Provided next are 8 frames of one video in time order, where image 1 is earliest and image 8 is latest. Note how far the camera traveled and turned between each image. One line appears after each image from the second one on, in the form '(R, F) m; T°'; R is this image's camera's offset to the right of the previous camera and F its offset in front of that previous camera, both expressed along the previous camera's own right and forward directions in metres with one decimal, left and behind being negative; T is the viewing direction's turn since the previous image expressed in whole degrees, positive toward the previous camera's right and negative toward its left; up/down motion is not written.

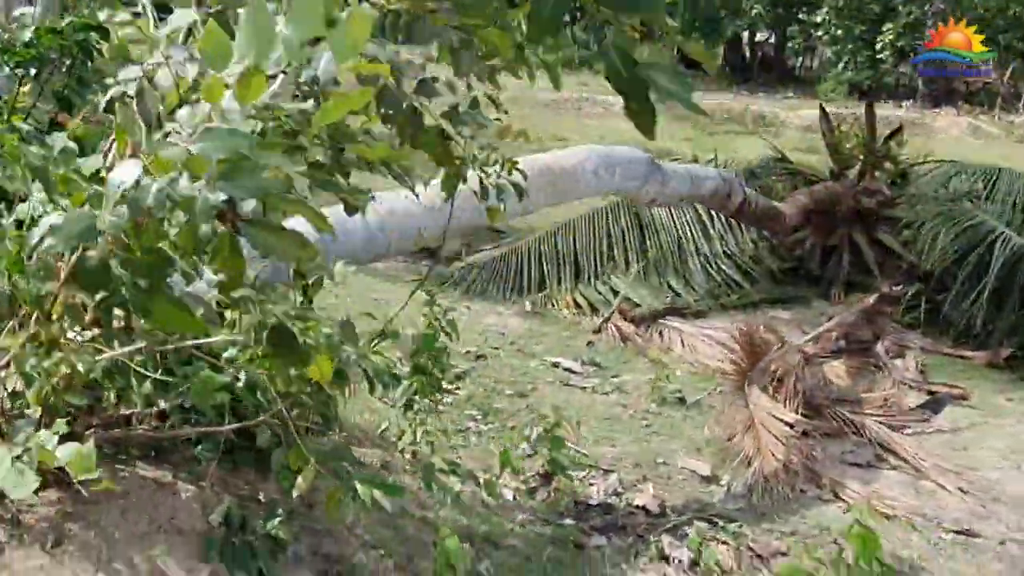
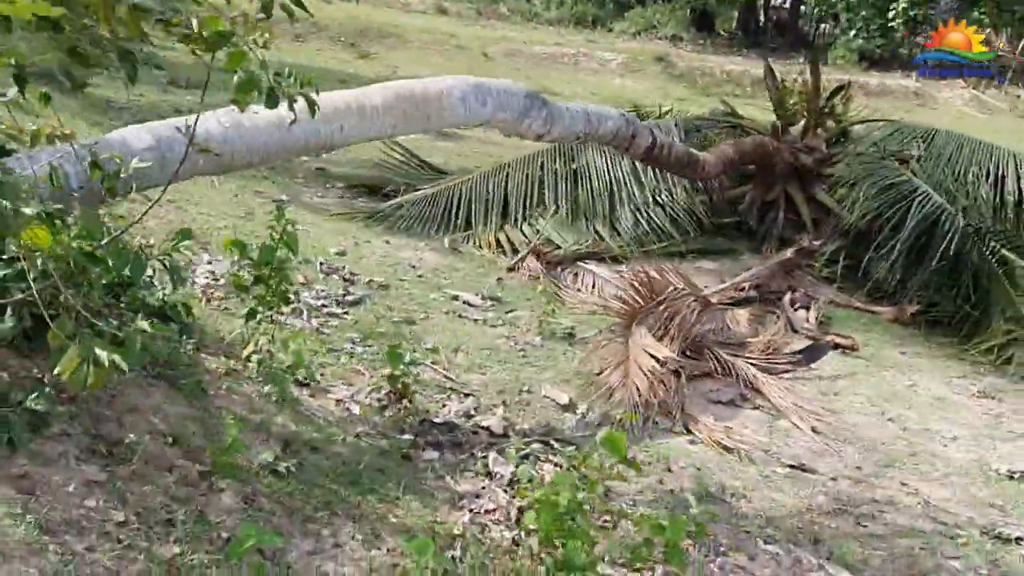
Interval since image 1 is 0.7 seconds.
(+0.5, -0.1) m; -1°
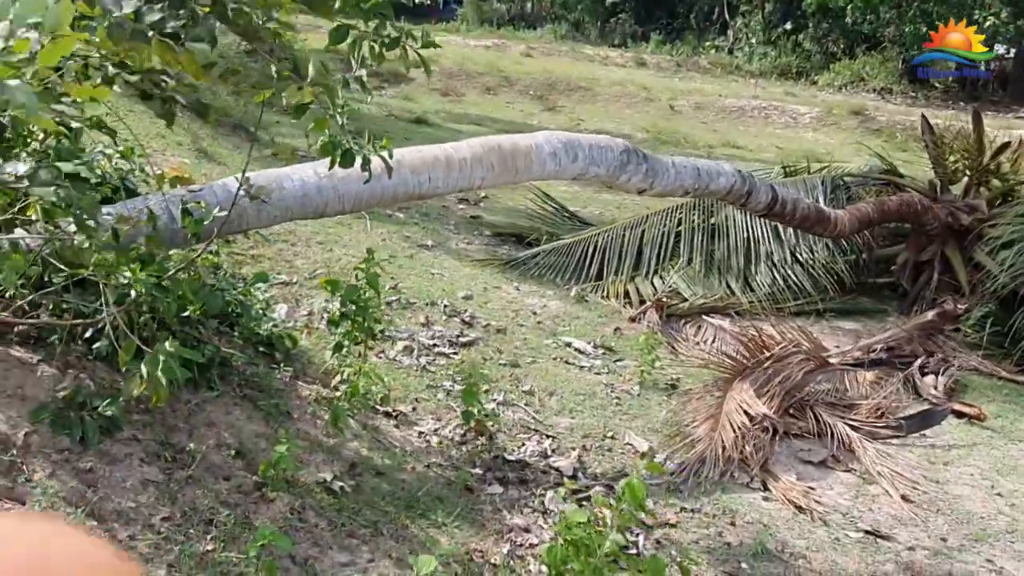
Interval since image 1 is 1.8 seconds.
(+0.4, -0.1) m; -12°
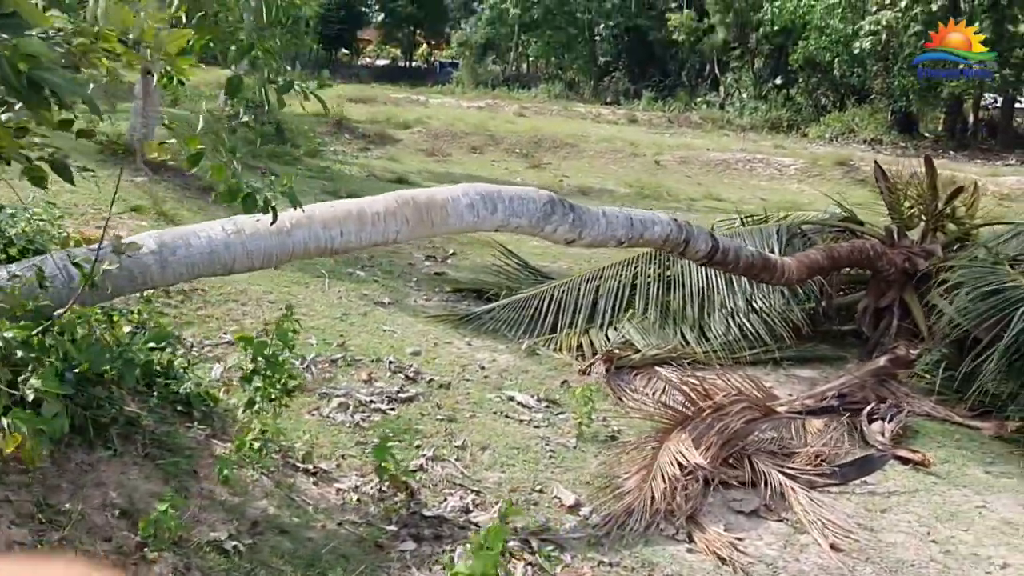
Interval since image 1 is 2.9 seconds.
(+0.3, 0.0) m; 0°
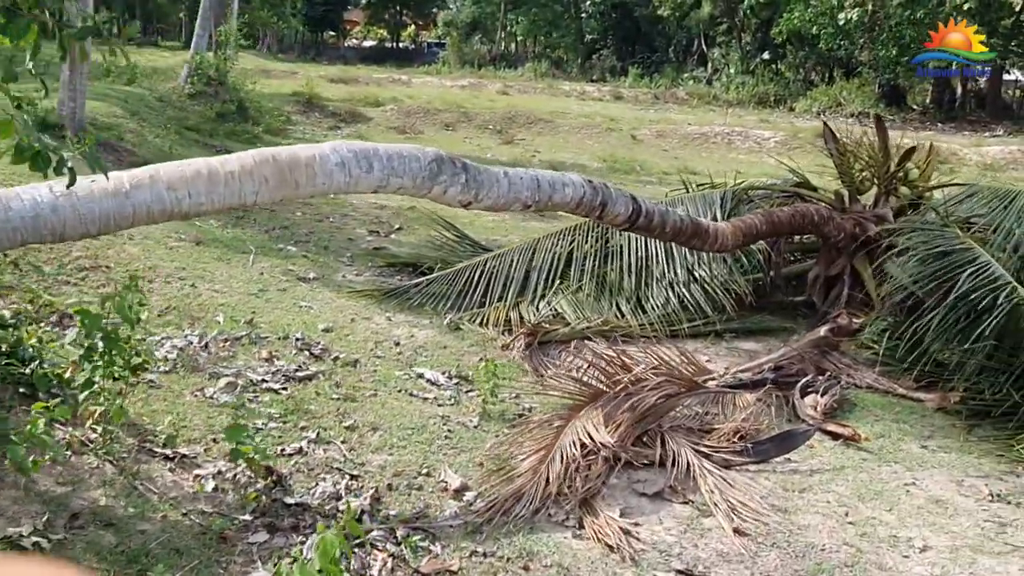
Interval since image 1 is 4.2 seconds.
(+0.4, +0.3) m; 0°
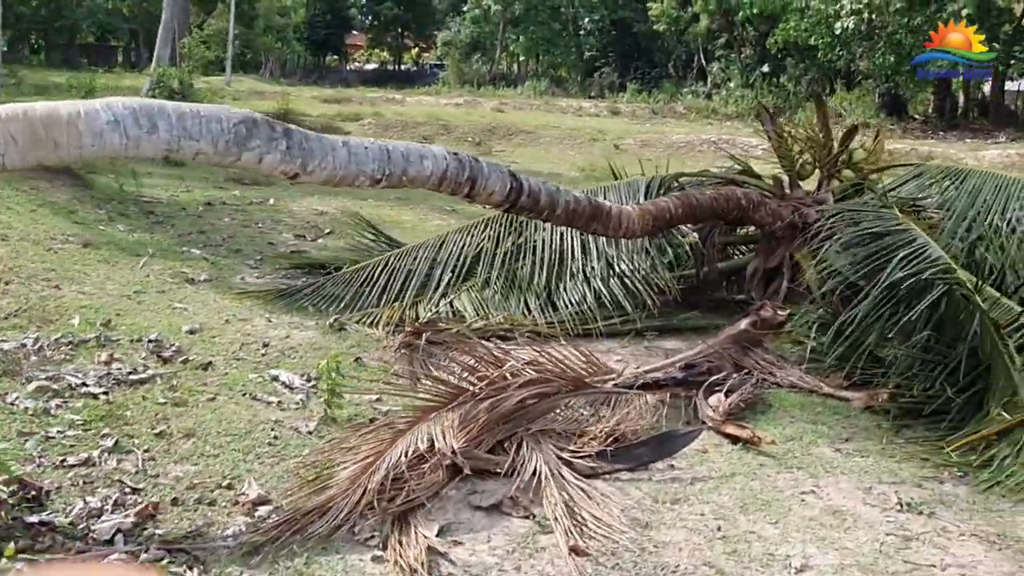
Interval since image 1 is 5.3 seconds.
(+0.6, +0.5) m; -1°
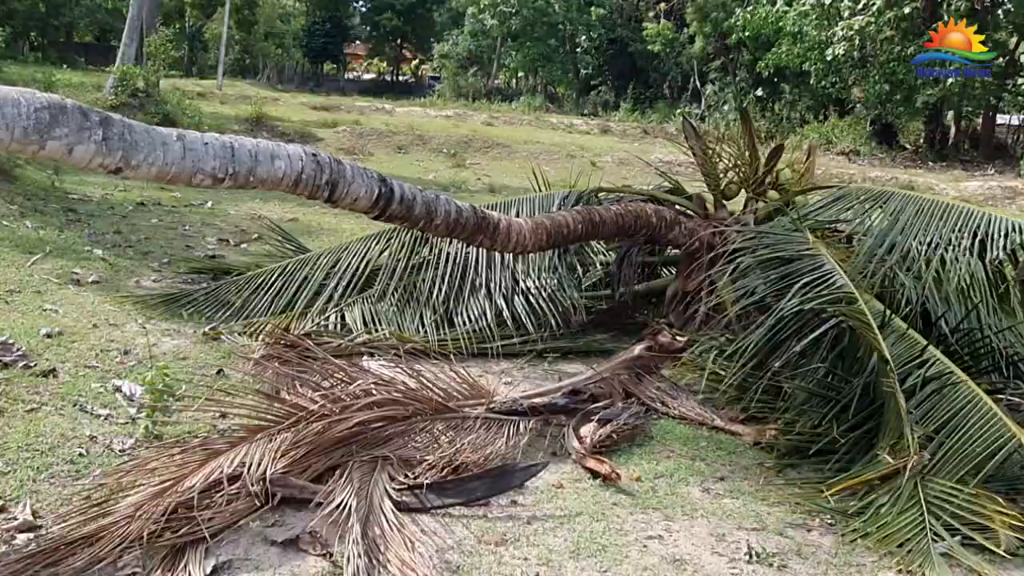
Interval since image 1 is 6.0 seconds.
(+0.5, +0.3) m; 0°
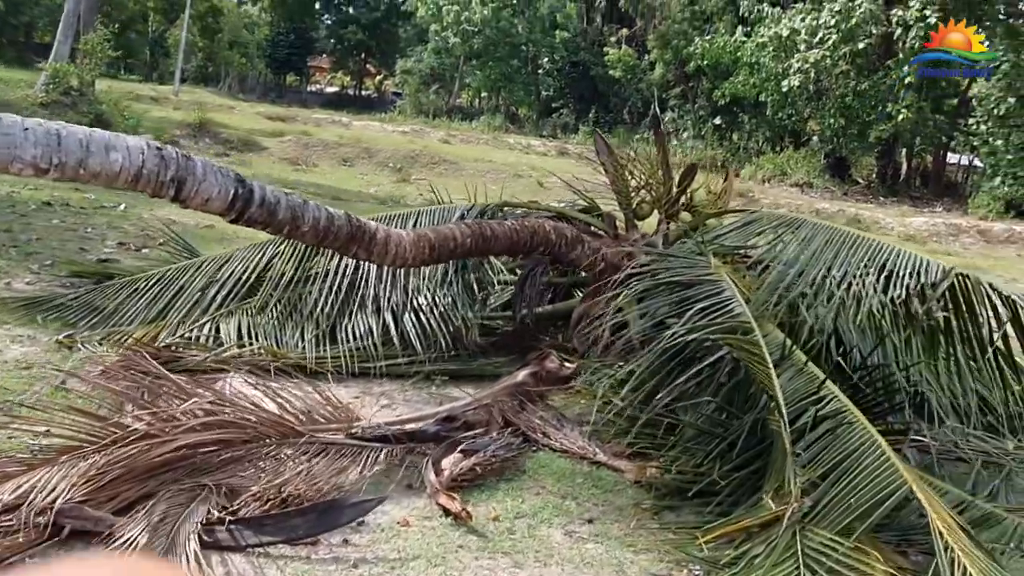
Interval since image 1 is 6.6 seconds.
(+0.3, +0.3) m; +2°
